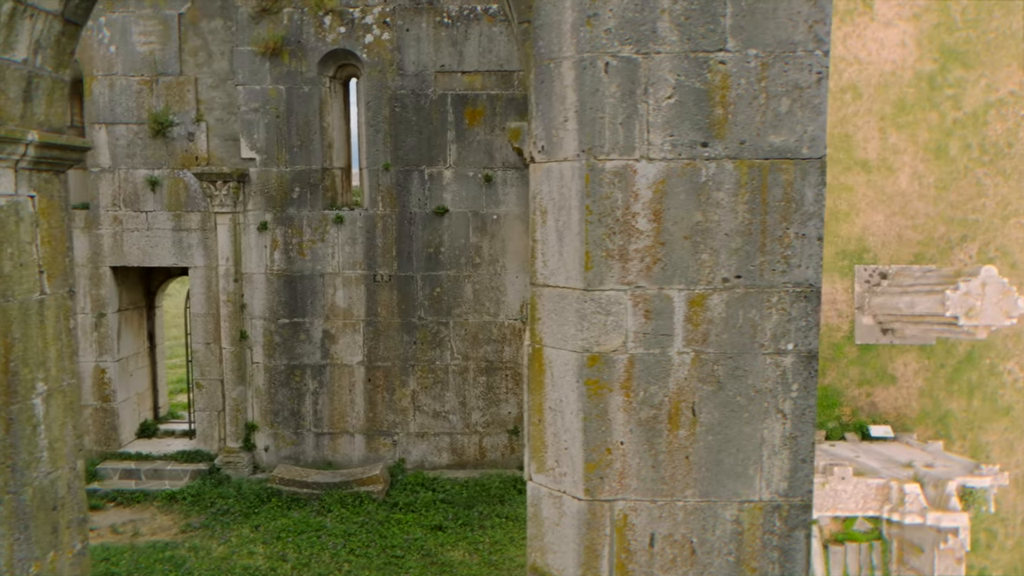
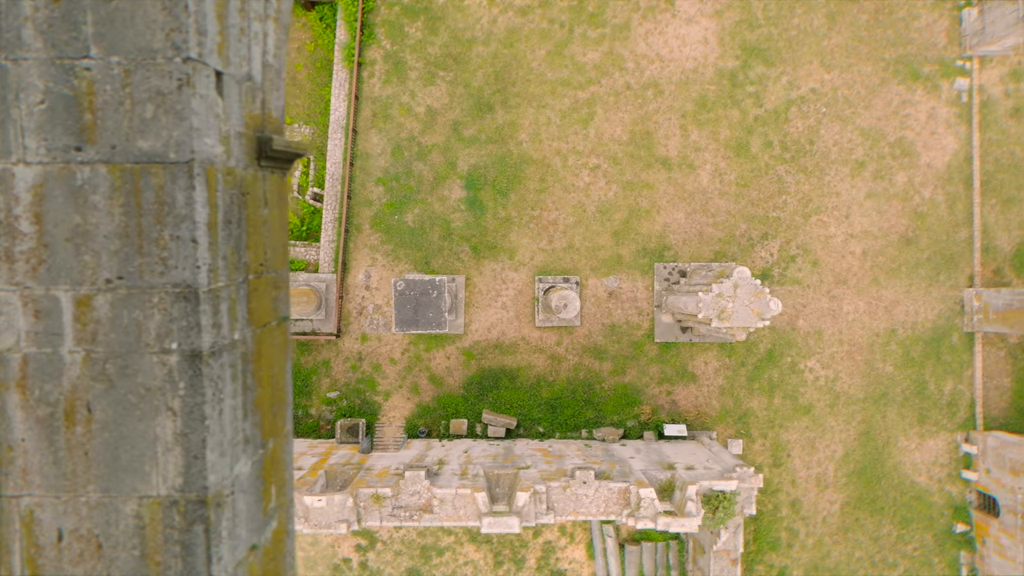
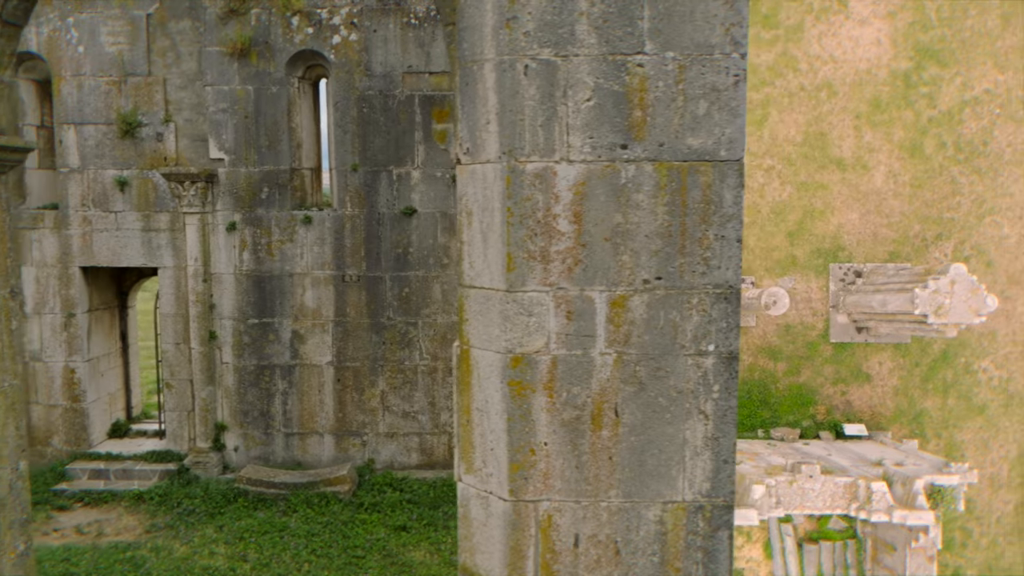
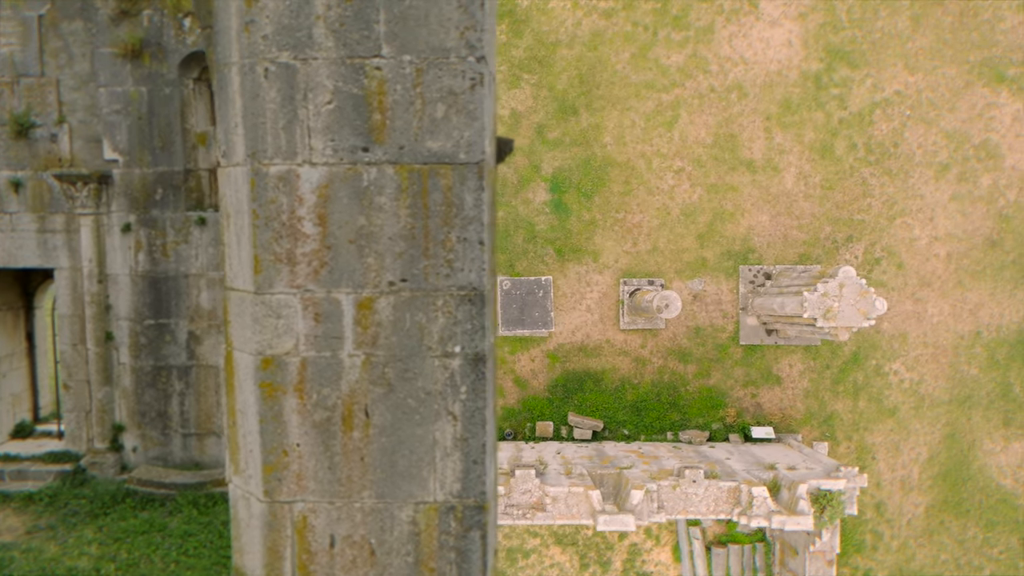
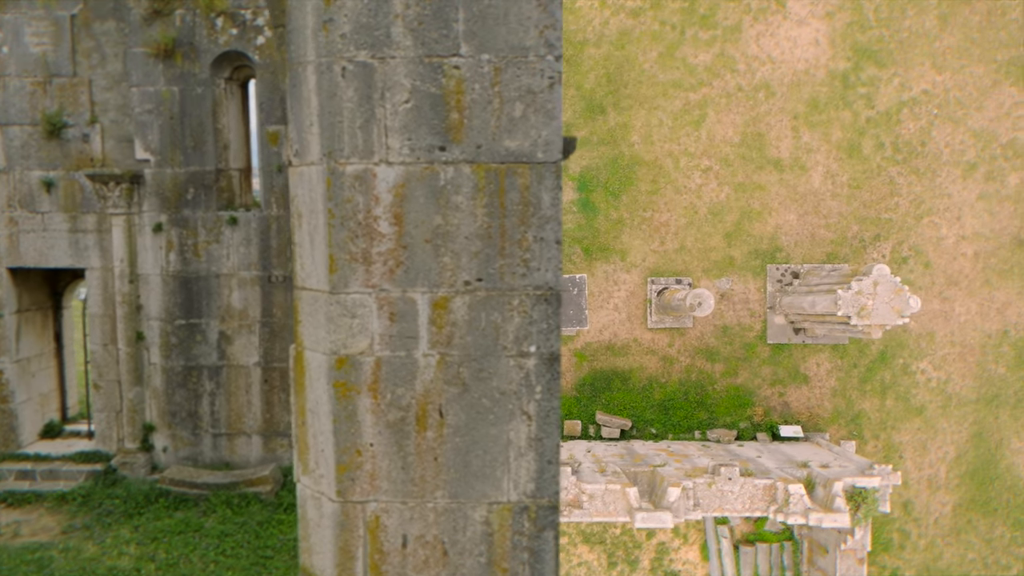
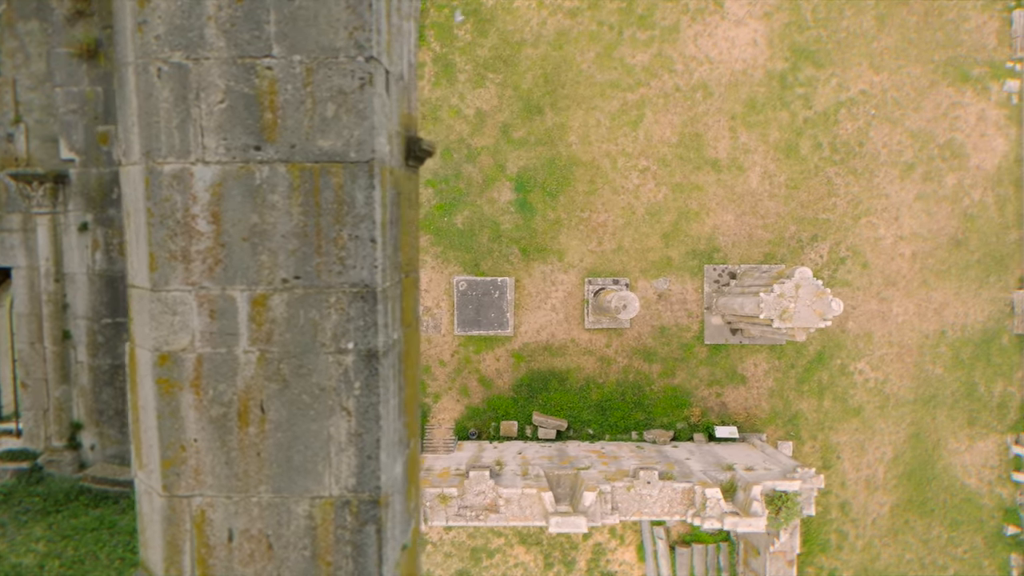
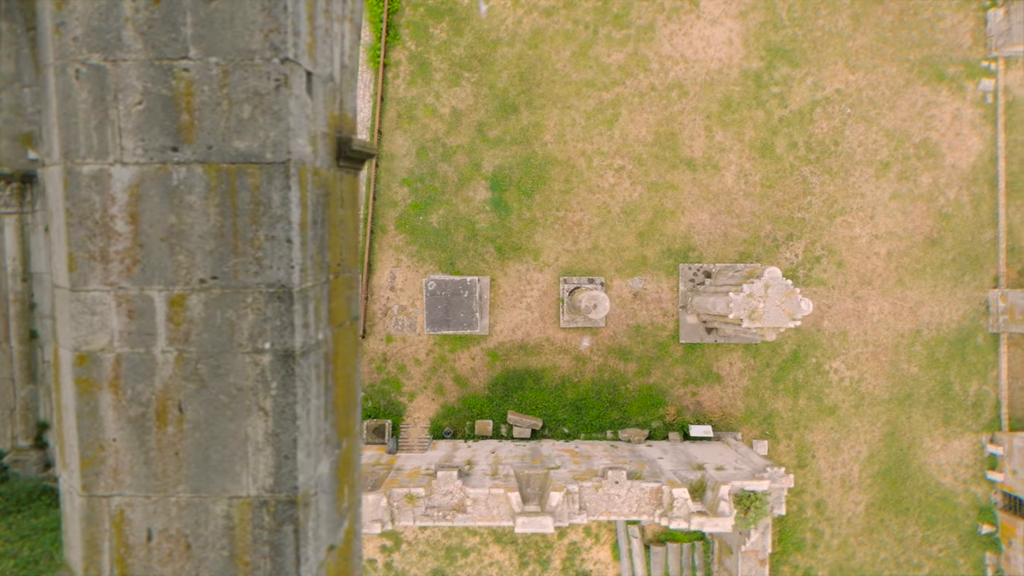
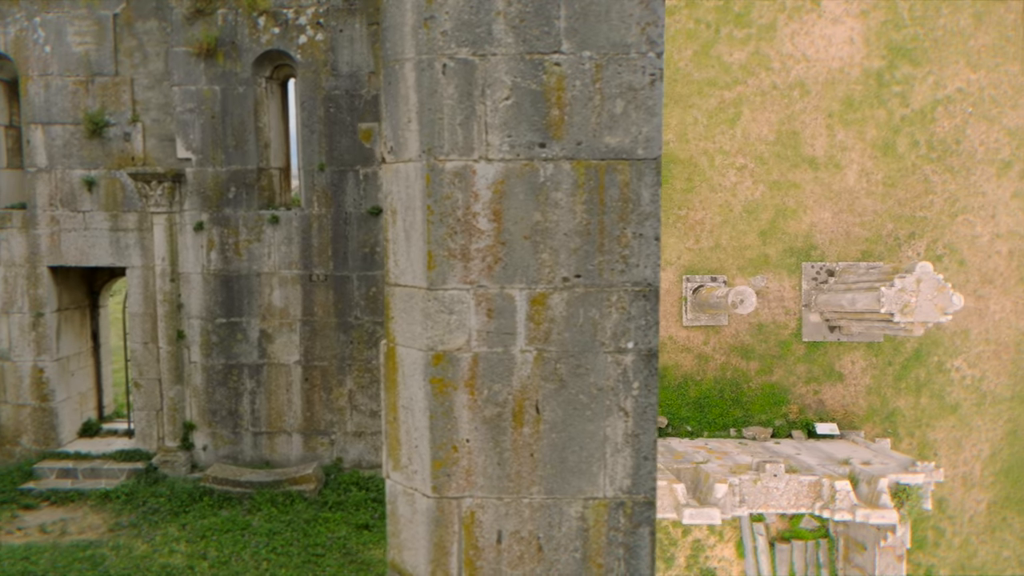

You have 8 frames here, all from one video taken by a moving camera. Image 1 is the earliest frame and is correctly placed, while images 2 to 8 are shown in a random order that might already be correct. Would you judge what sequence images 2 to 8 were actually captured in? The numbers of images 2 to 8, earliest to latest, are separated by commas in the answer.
3, 8, 5, 4, 6, 7, 2
